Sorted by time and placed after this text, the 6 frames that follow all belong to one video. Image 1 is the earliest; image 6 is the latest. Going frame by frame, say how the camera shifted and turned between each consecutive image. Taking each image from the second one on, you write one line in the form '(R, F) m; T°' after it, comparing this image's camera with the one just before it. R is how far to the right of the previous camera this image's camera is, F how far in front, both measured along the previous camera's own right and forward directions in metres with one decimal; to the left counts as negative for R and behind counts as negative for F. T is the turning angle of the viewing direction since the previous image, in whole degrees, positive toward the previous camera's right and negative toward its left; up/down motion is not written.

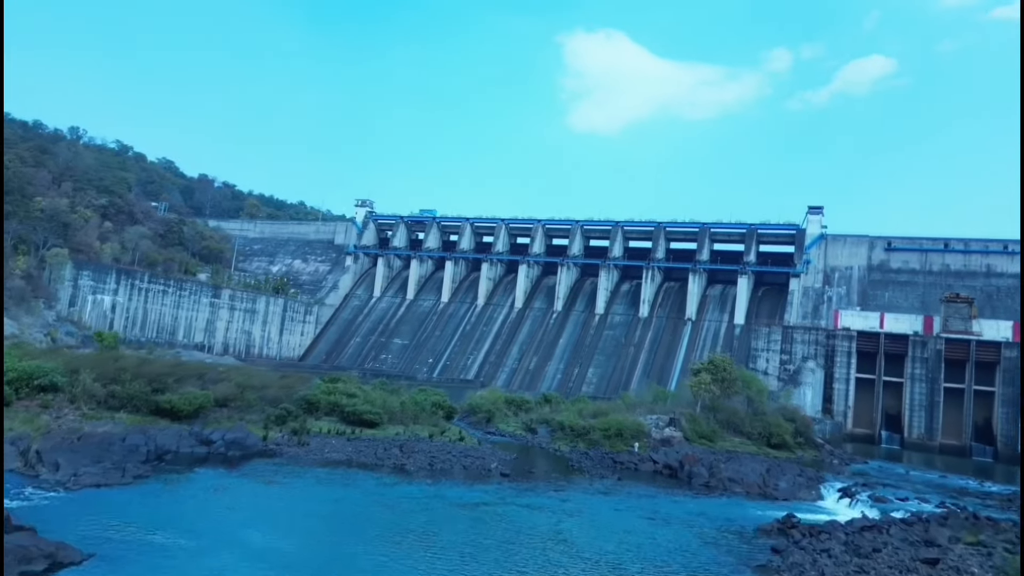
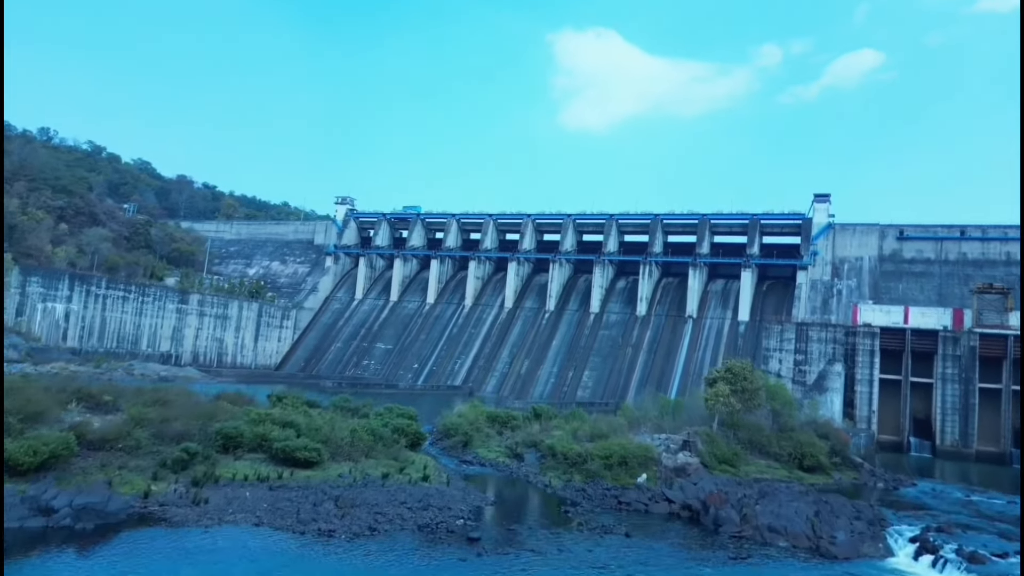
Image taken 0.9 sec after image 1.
(+0.3, +2.4) m; 0°
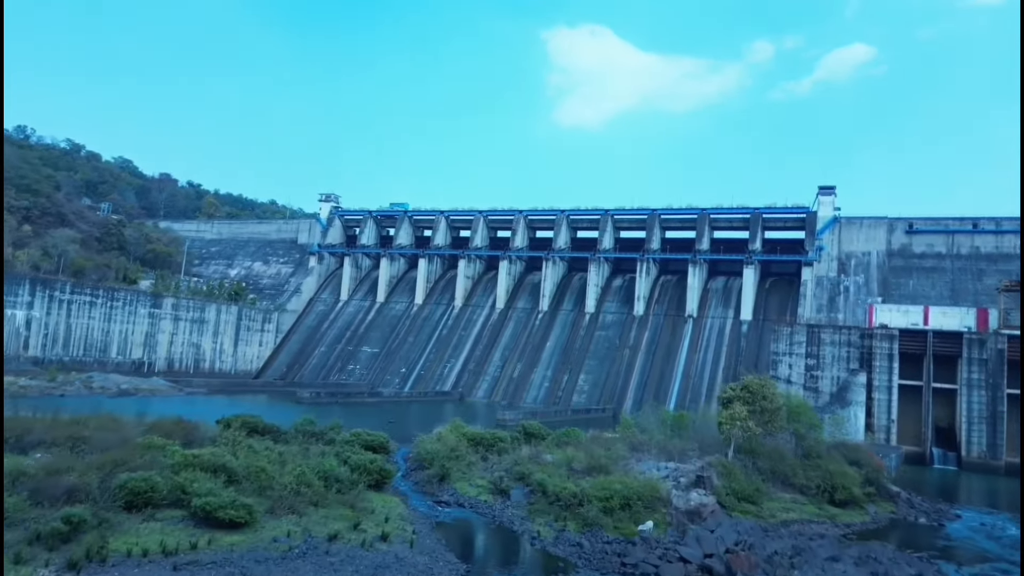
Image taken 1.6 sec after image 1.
(+0.2, +1.7) m; 0°
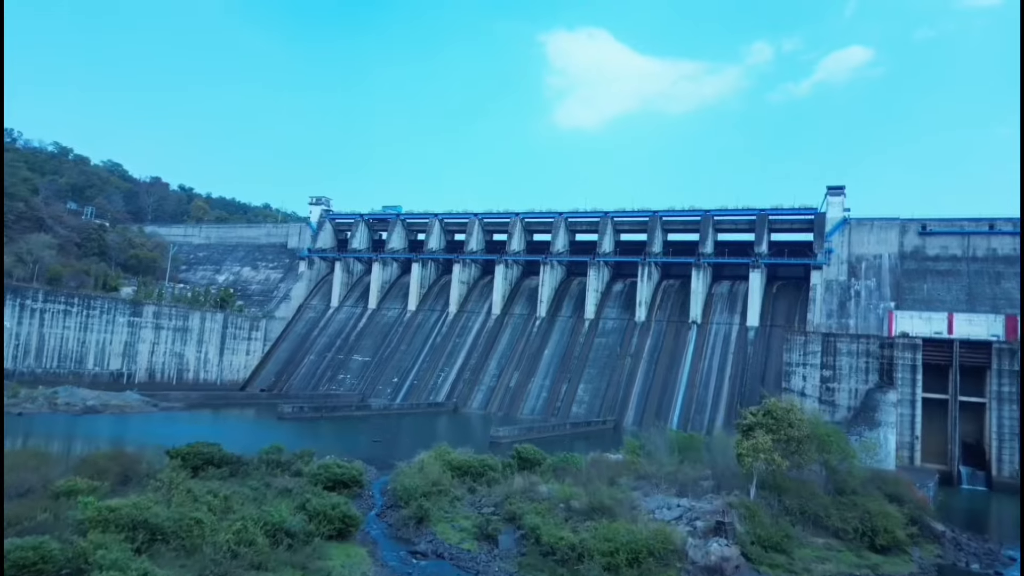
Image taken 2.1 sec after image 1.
(+0.2, +1.4) m; 0°
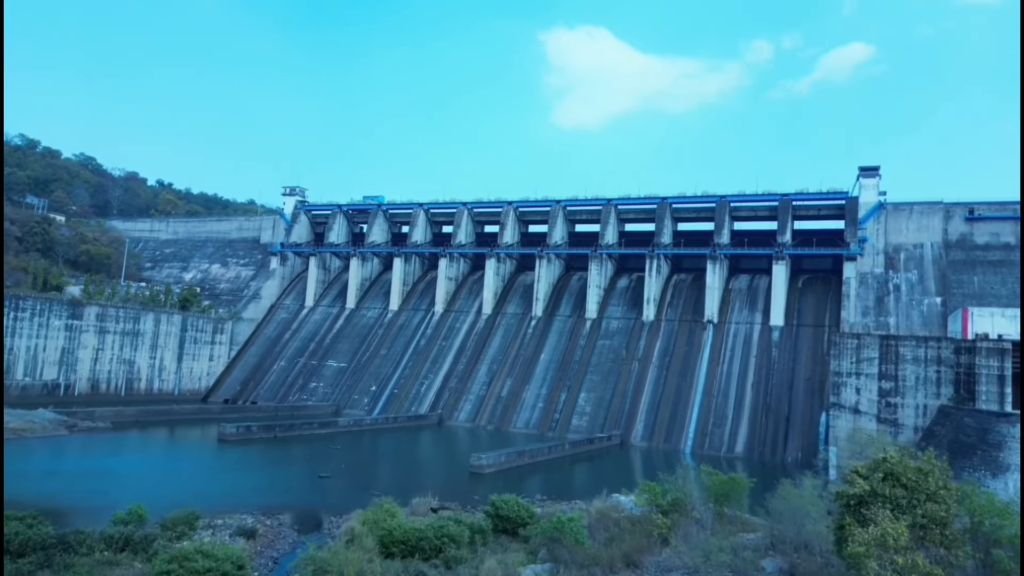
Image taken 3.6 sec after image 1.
(+0.4, +3.9) m; 0°
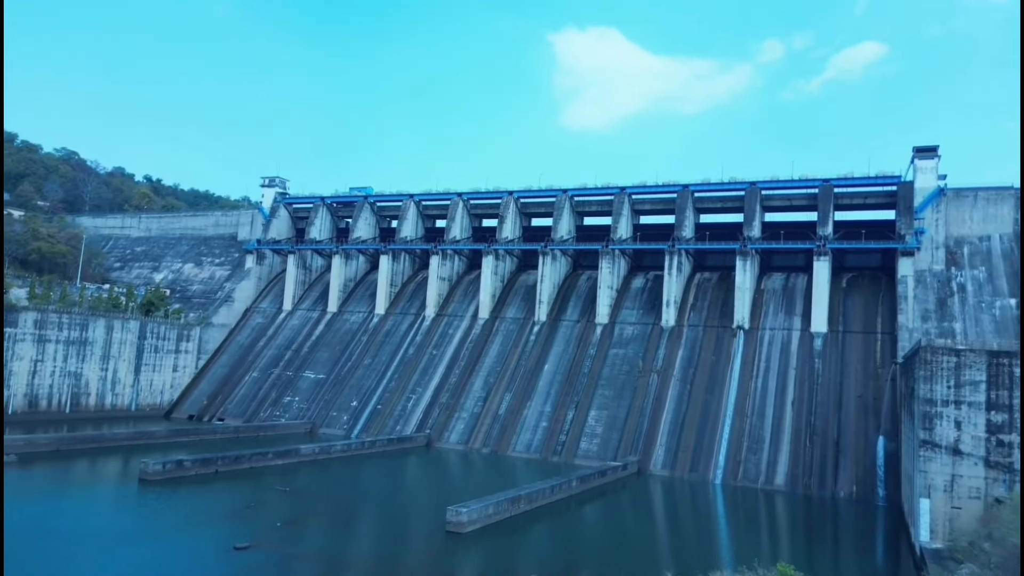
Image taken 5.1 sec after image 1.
(+0.4, +3.9) m; -1°
